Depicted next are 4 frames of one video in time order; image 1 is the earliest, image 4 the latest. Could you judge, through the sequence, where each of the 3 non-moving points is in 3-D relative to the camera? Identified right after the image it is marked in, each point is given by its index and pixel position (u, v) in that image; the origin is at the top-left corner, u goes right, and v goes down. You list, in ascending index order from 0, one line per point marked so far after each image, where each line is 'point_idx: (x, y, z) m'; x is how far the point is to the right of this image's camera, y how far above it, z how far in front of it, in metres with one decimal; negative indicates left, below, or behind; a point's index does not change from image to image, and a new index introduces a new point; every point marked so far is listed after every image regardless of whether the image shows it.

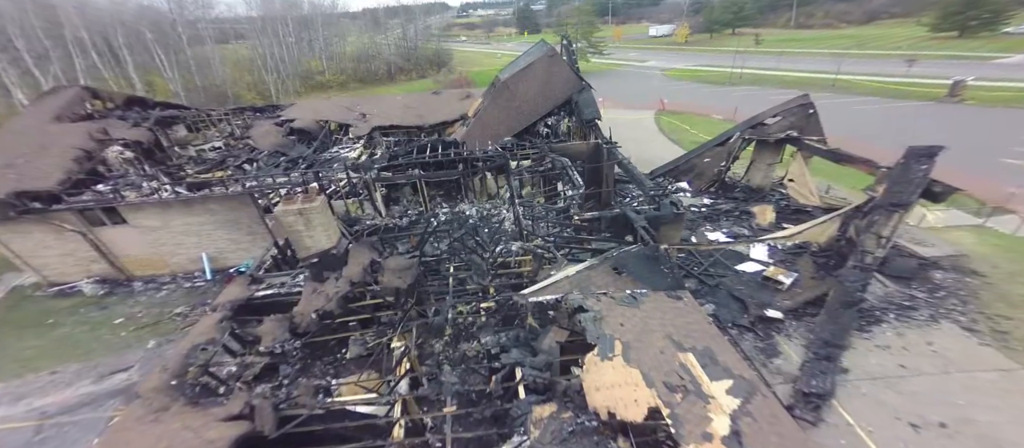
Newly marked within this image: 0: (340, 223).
0: (-4.4, +0.1, +9.5) m
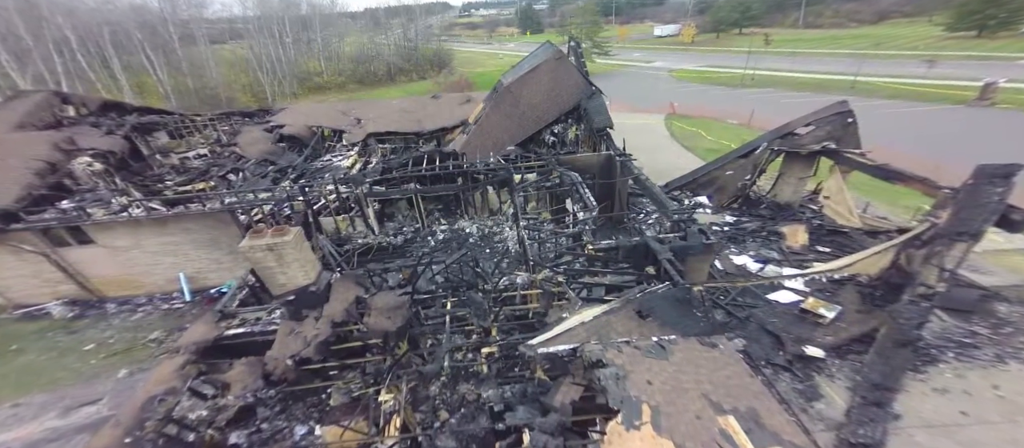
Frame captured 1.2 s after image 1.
0: (-4.3, -0.4, +8.7) m
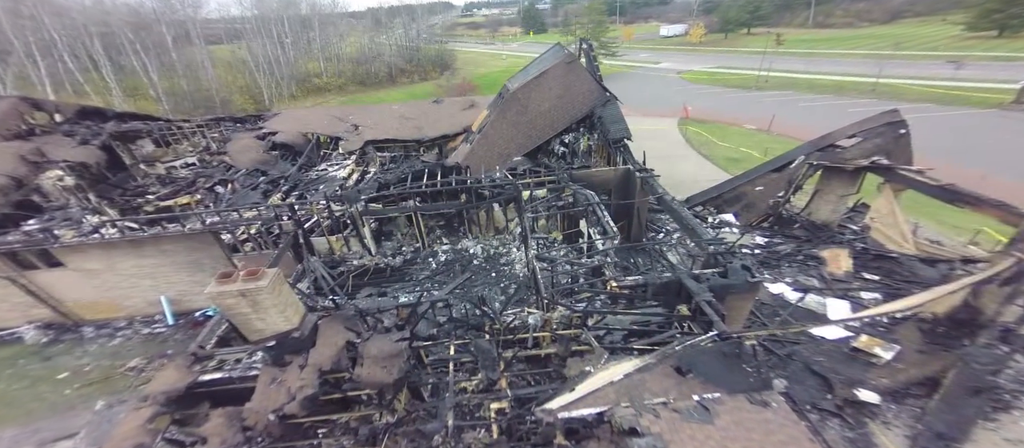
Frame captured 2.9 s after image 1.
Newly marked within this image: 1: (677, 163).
0: (-4.1, -0.9, +7.9) m
1: (+7.8, +3.0, +17.6) m
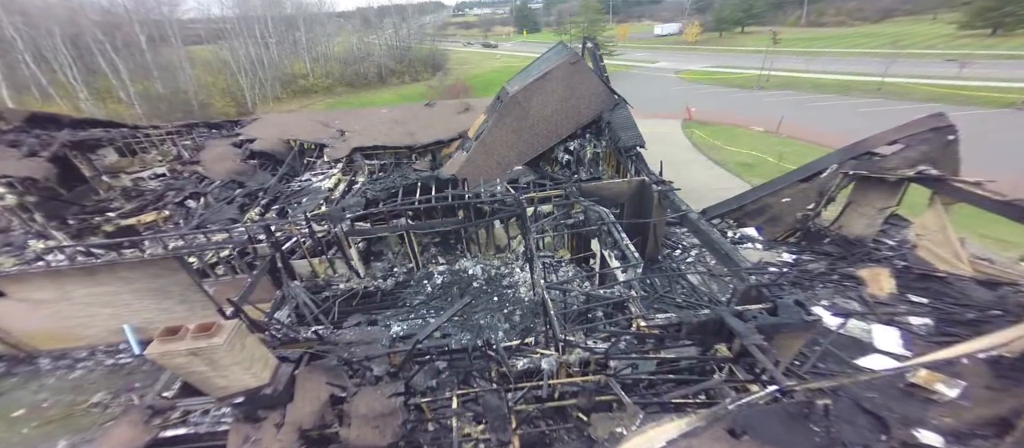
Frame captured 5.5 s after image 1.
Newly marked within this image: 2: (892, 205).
0: (-4.0, -1.3, +7.0) m
1: (+7.7, +2.7, +17.0) m
2: (+7.2, +0.4, +7.0) m
